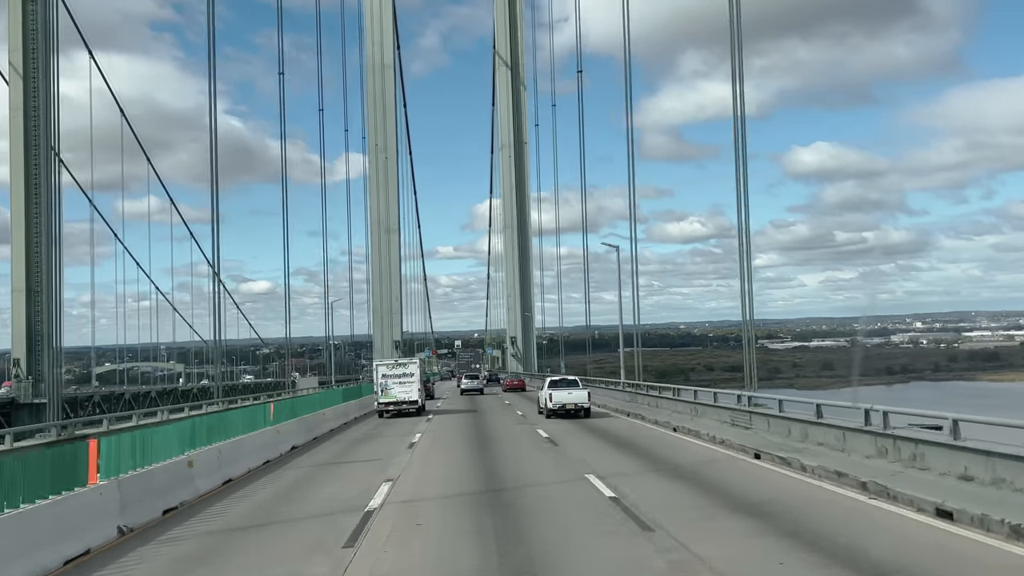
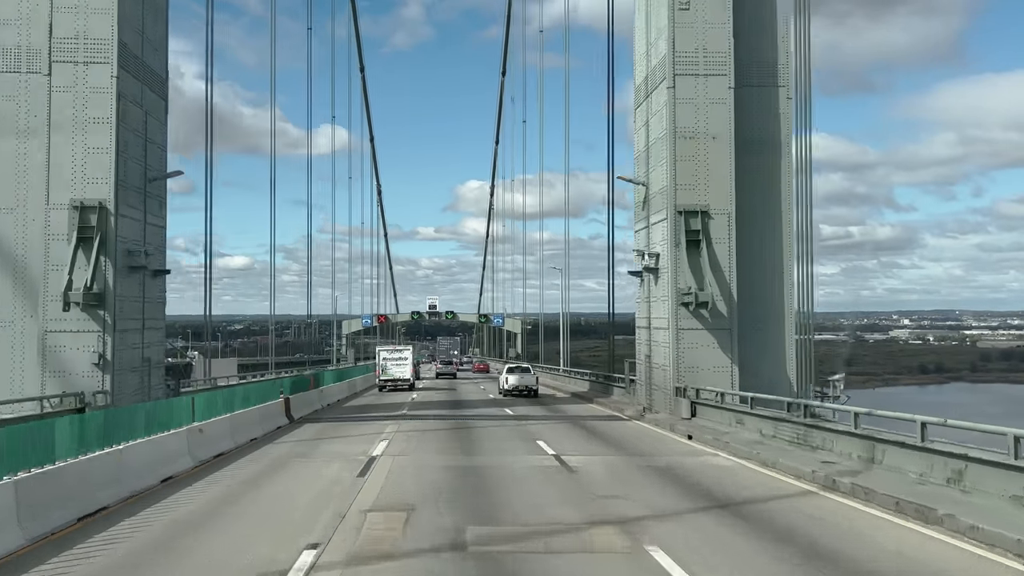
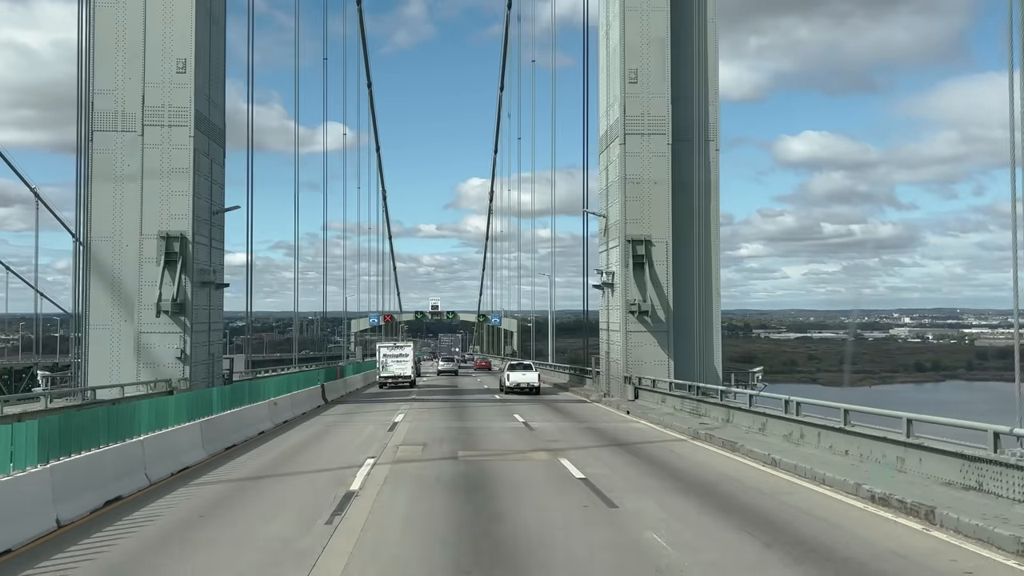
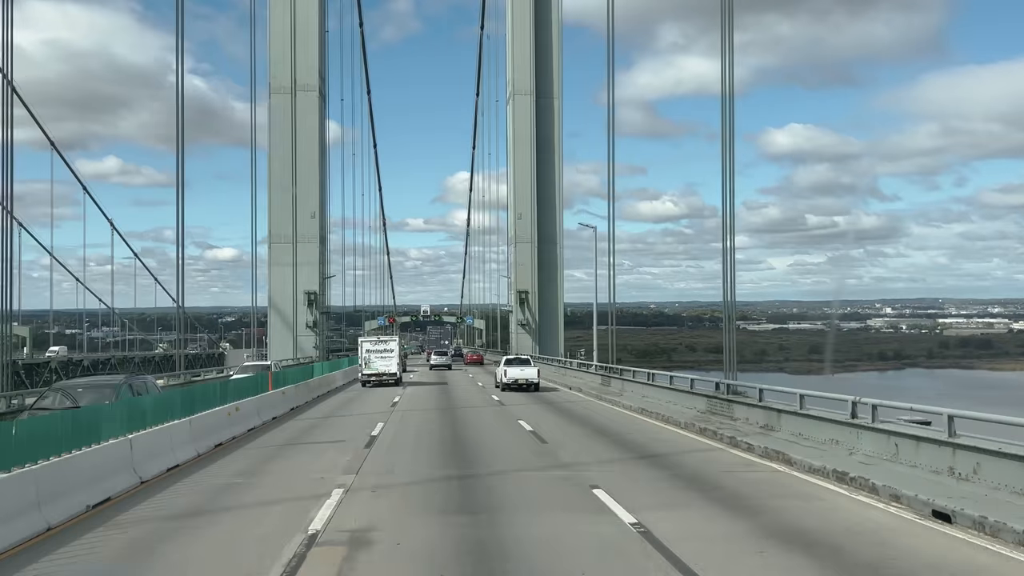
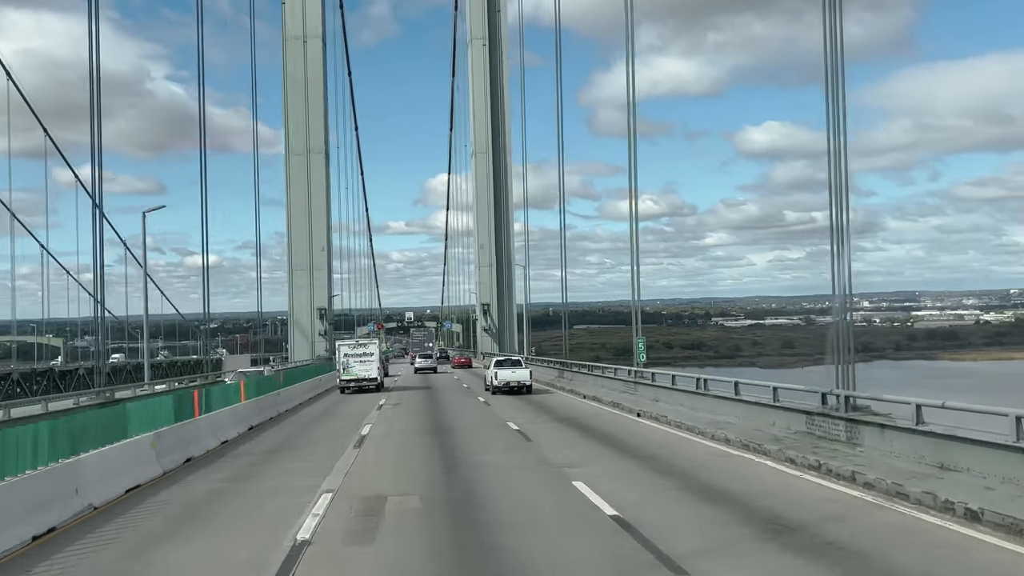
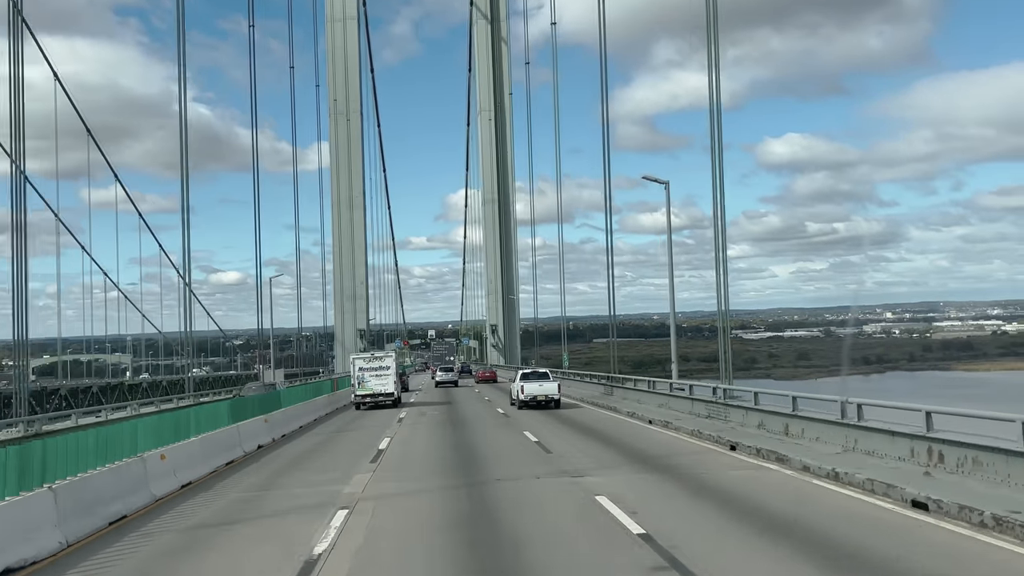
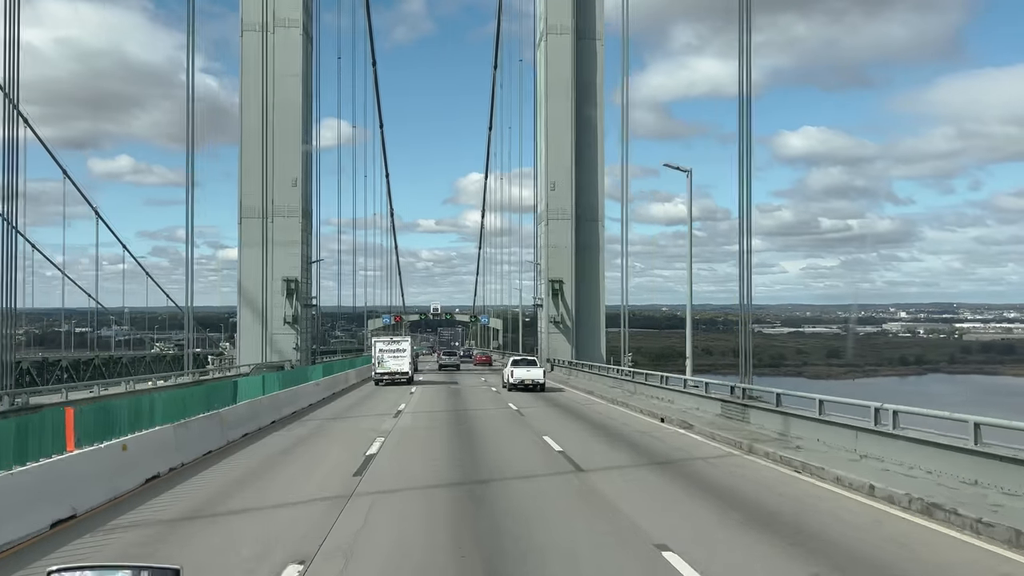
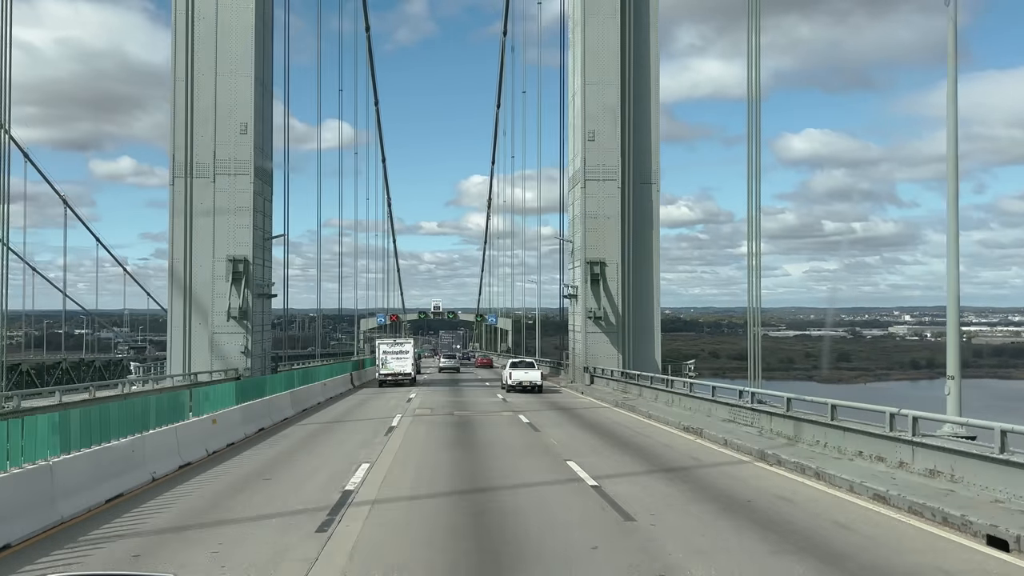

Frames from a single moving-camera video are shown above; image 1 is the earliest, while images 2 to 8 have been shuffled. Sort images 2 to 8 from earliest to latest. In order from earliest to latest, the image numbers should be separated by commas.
6, 5, 4, 7, 8, 3, 2
